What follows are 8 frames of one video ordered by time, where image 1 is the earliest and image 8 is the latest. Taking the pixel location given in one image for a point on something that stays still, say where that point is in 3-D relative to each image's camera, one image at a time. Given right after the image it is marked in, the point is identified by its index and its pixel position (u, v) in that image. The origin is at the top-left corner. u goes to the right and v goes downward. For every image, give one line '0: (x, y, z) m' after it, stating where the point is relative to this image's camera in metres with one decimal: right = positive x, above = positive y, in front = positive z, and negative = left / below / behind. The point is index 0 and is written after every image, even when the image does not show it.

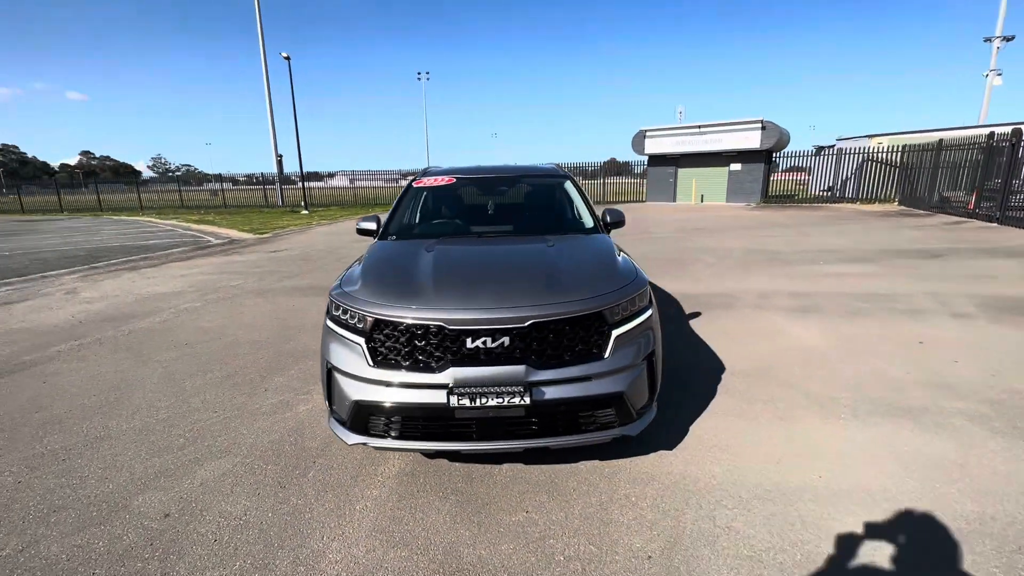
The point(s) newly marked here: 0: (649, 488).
0: (+0.7, -1.1, +2.6) m
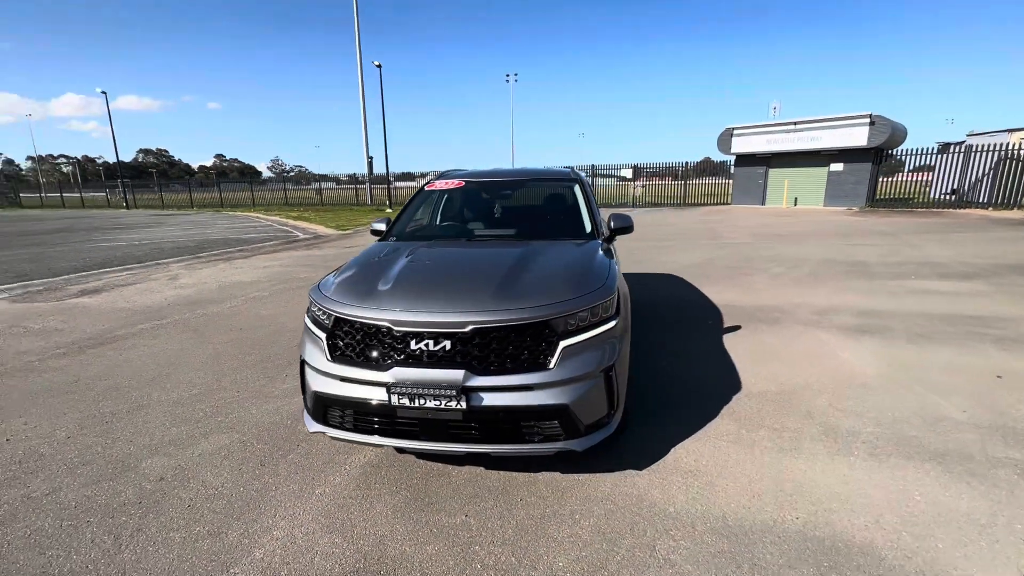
0: (+0.4, -1.1, +2.5) m
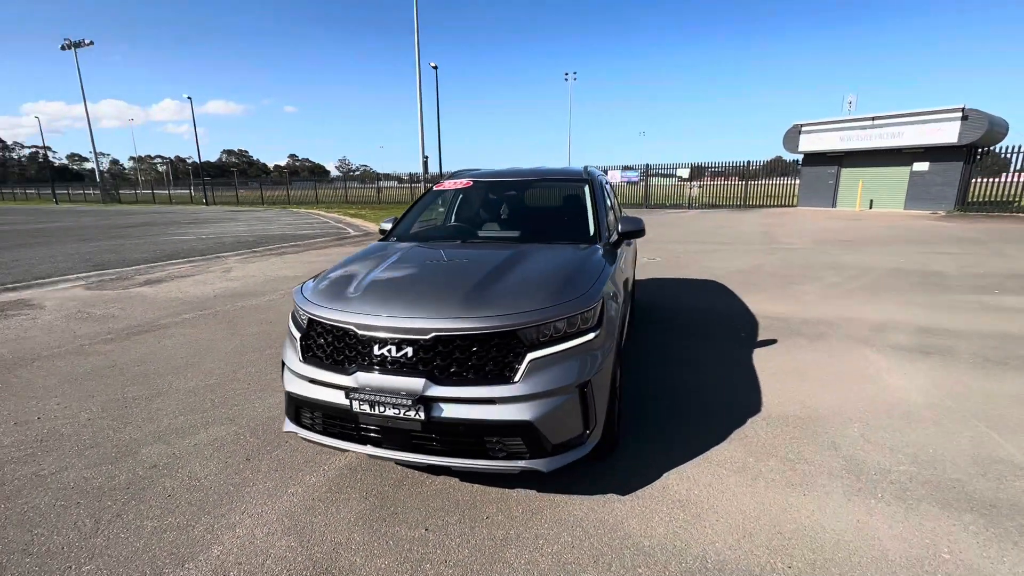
0: (+0.3, -1.2, +2.3) m
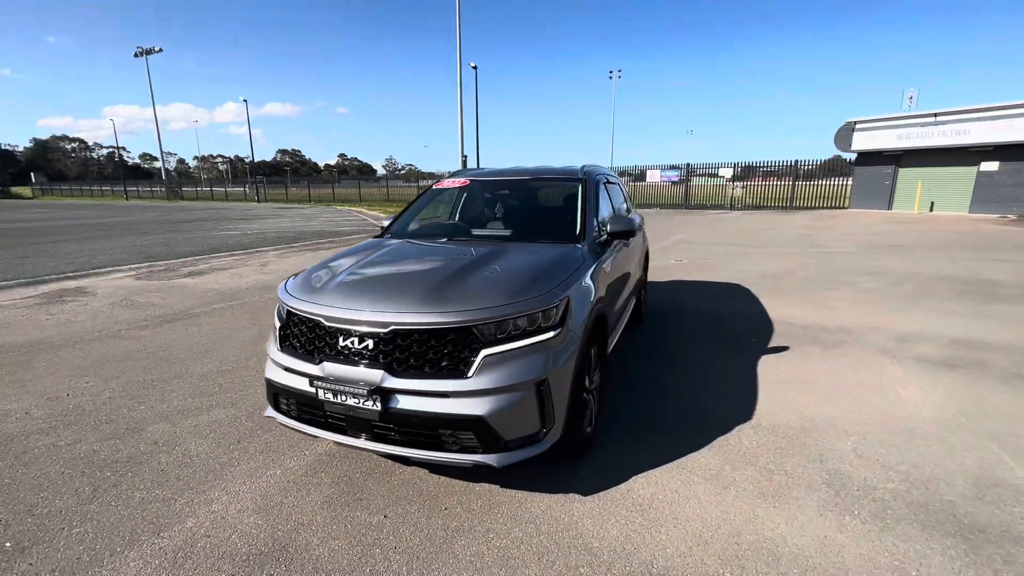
0: (0.0, -1.2, +2.3) m
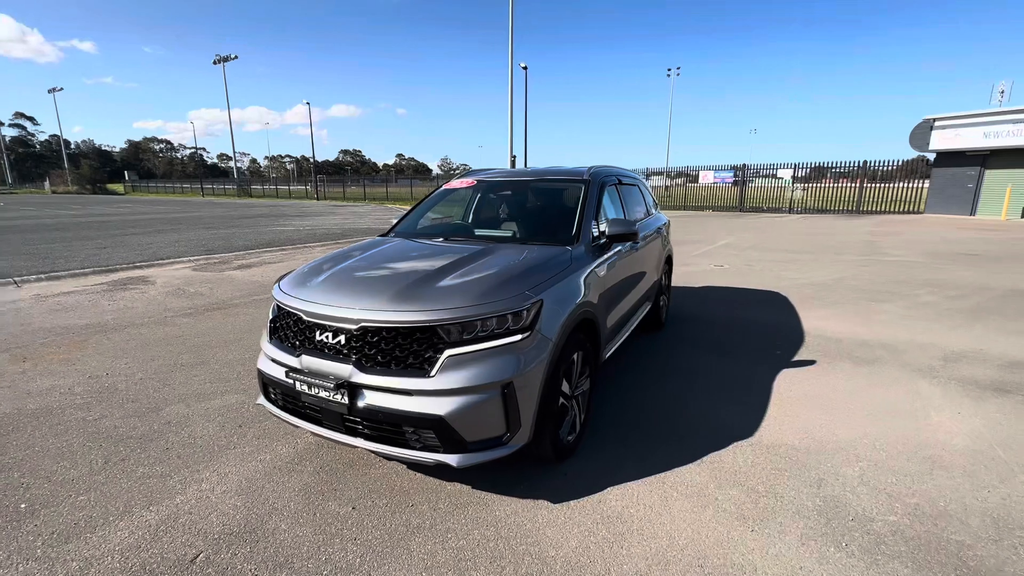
0: (-0.2, -1.2, +2.3) m
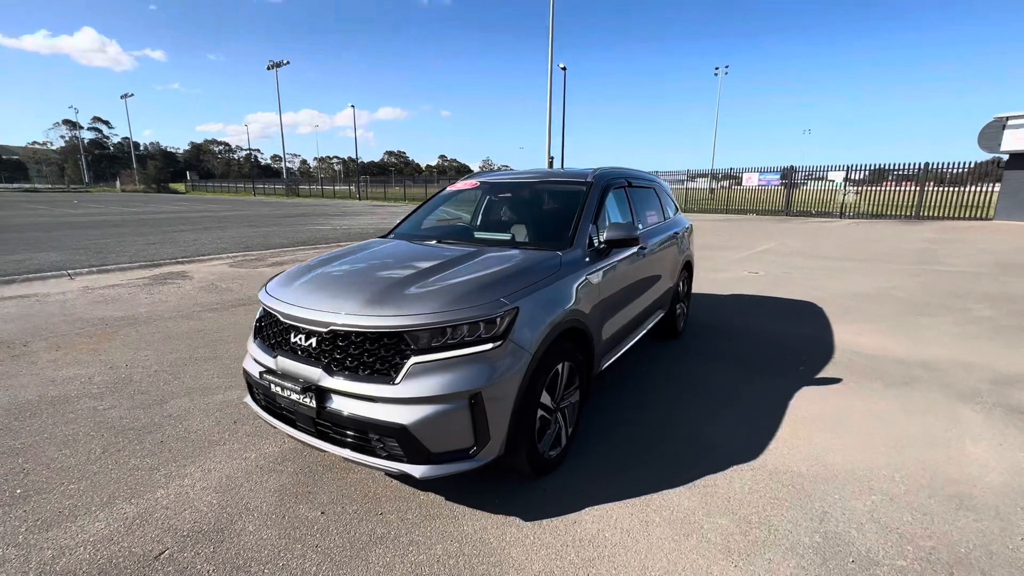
0: (-0.3, -1.2, +2.2) m
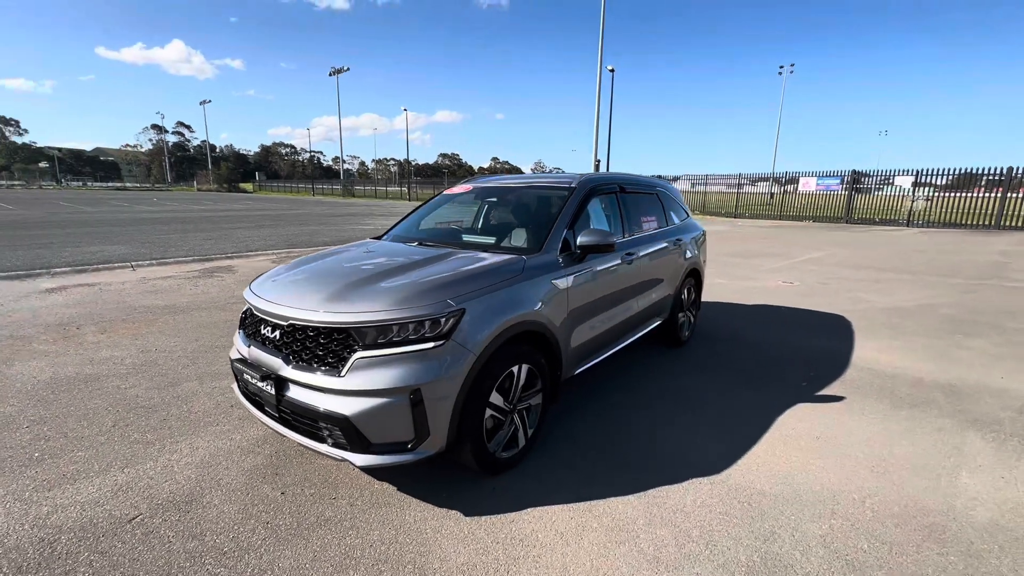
0: (-0.7, -1.2, +2.3) m
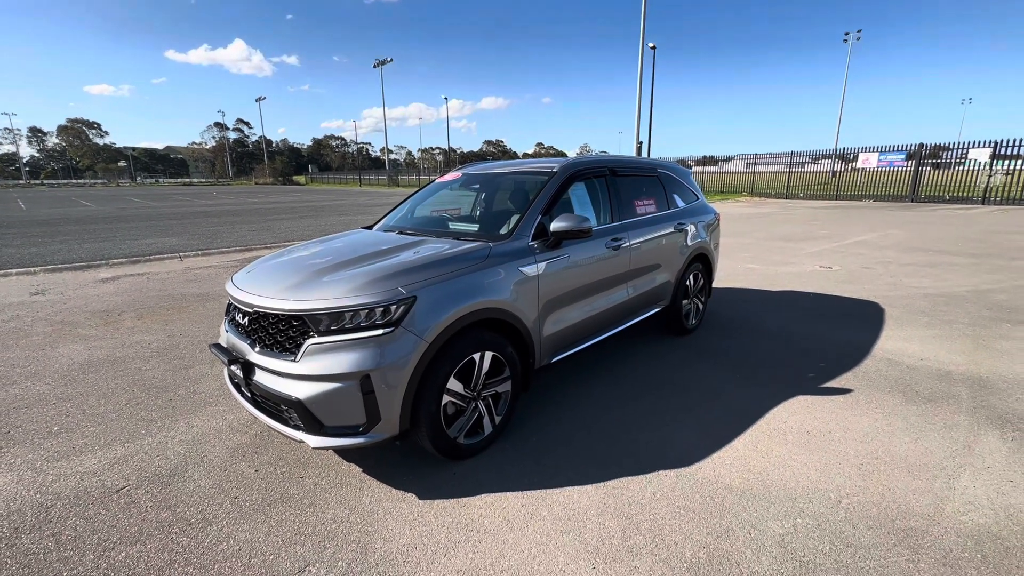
0: (-0.9, -1.2, +2.4) m
